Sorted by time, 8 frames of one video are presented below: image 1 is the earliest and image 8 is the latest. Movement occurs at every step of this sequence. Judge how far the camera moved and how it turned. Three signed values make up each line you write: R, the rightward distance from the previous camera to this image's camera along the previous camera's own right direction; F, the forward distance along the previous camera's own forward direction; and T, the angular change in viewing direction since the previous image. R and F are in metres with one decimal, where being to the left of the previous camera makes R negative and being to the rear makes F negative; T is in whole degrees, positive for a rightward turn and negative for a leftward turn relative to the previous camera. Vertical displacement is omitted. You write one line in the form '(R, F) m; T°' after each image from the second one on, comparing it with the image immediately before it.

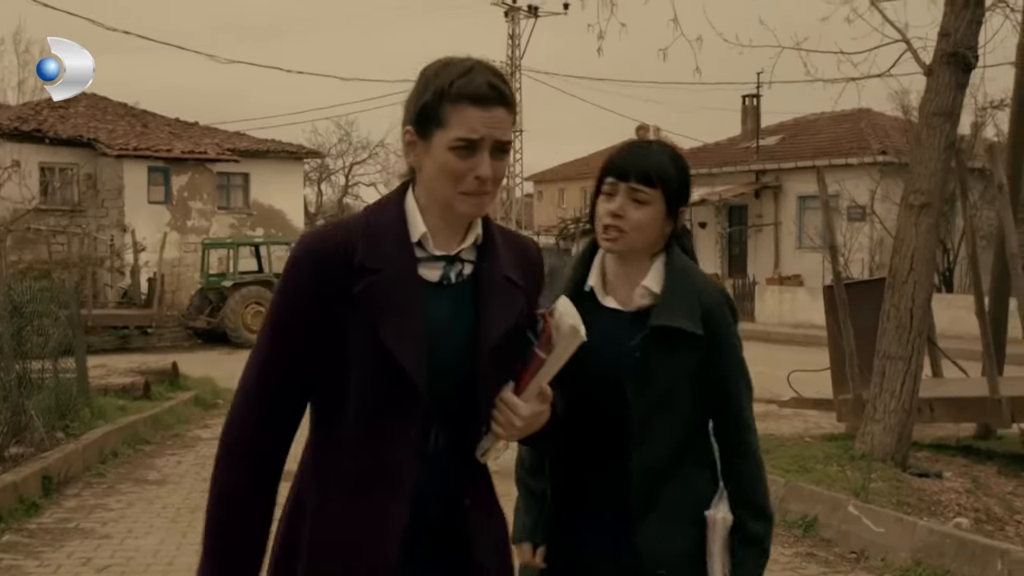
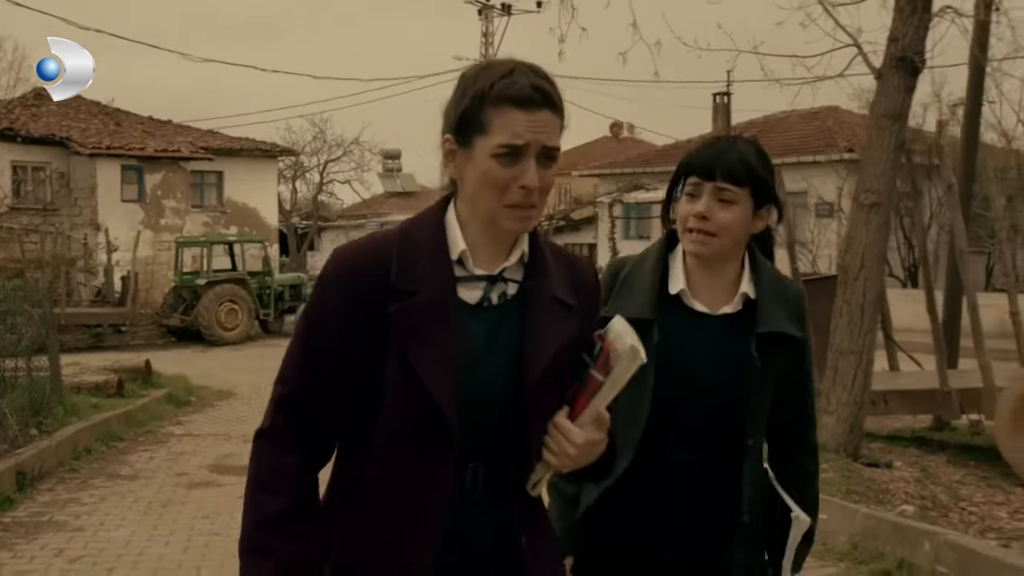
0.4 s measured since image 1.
(+0.1, -0.2) m; +1°
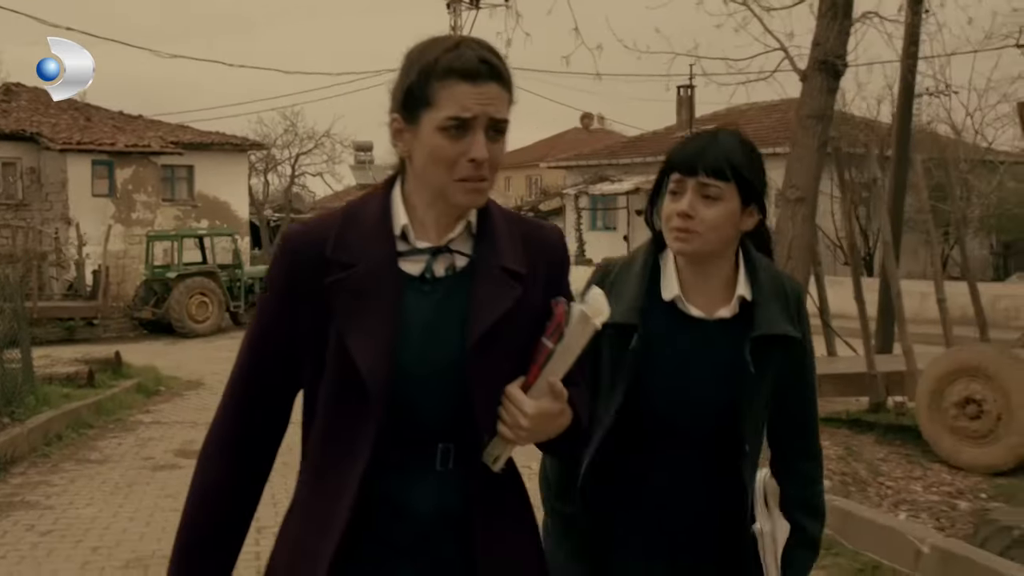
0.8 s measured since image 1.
(+0.2, -0.5) m; +1°
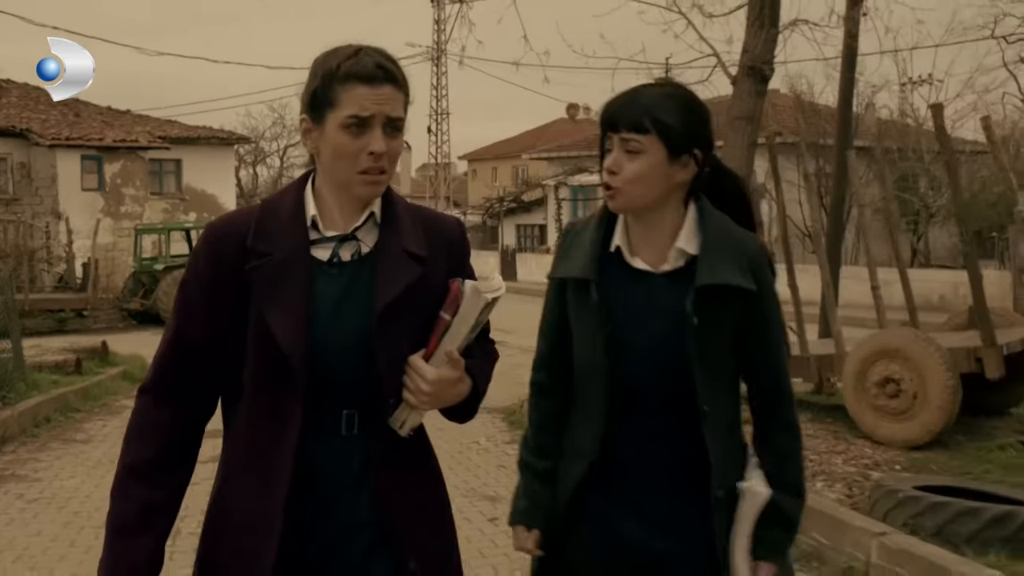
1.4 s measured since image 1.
(+0.3, -0.7) m; 0°
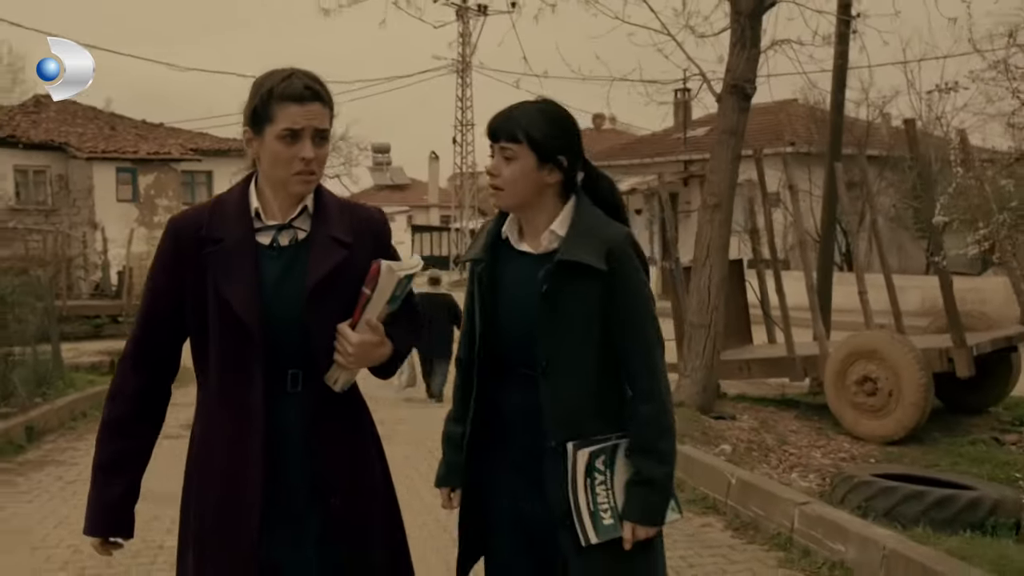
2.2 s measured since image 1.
(+0.3, -0.6) m; -2°
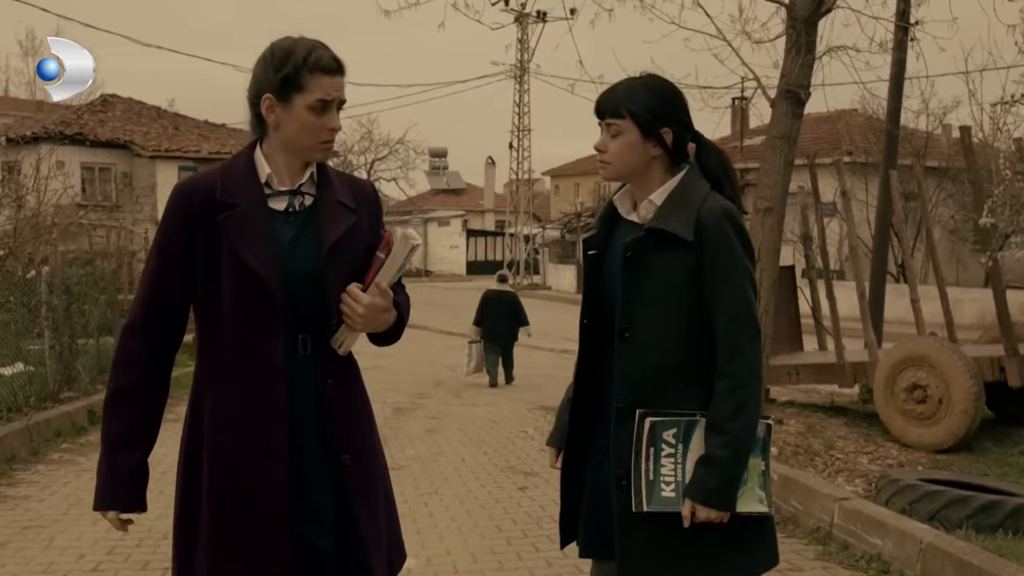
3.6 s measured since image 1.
(0.0, -0.1) m; -3°
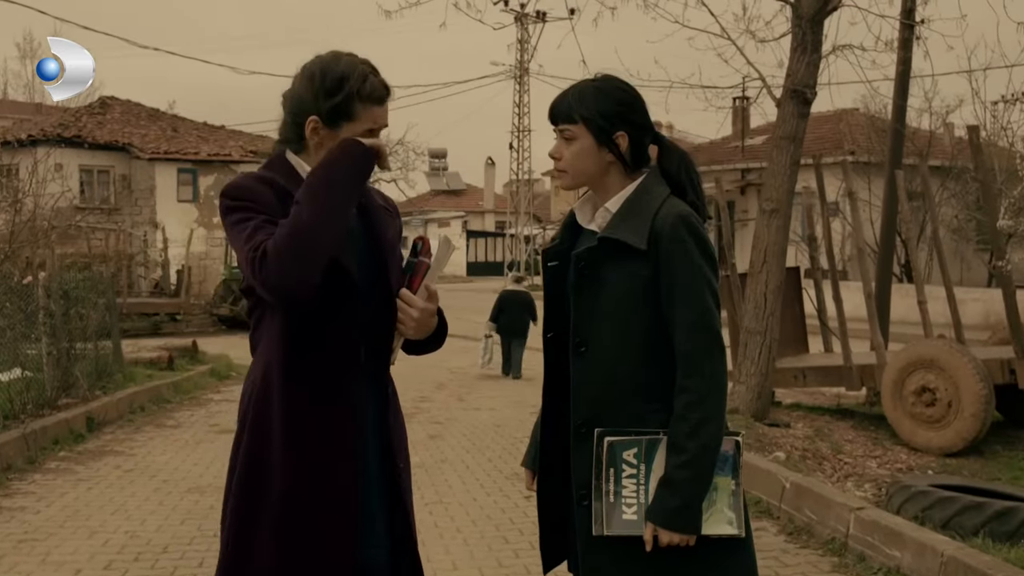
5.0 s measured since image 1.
(0.0, +0.1) m; 0°
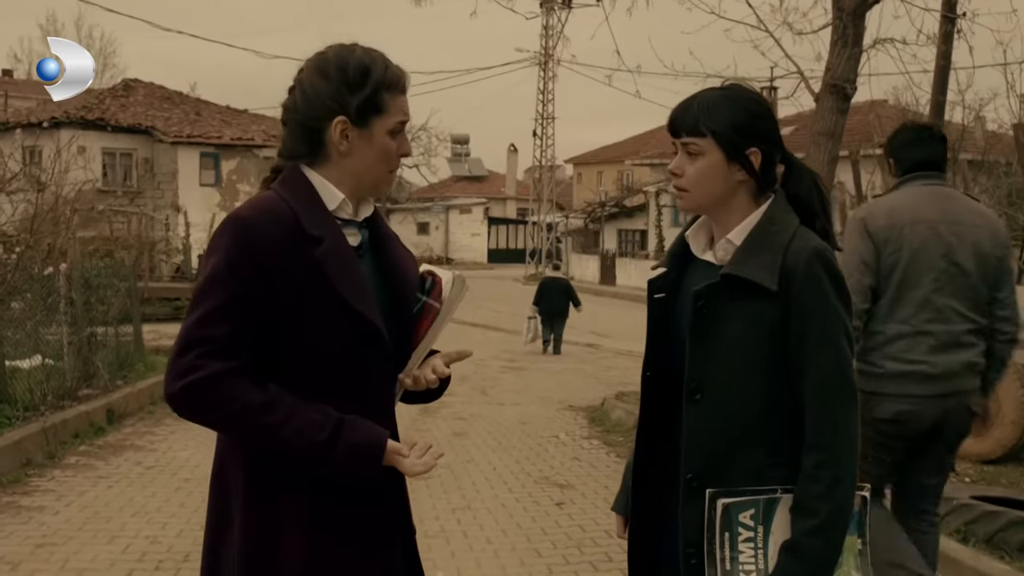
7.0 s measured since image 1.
(-0.1, +0.2) m; -1°
